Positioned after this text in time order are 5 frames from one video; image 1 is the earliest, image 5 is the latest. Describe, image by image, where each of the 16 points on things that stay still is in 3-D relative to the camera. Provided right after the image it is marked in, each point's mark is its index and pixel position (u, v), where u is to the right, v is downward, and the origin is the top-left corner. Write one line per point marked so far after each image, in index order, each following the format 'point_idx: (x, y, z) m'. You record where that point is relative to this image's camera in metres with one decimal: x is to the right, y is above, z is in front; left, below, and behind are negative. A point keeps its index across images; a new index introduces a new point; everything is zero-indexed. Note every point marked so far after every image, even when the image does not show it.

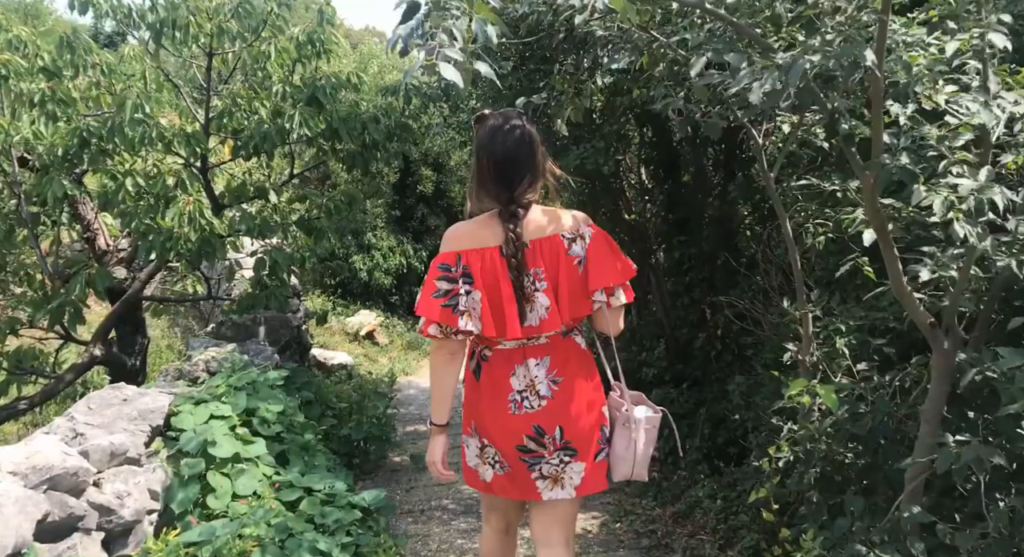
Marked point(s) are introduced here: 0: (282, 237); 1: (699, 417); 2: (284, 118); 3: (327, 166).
0: (-1.4, +0.2, +4.3) m
1: (+1.0, -0.7, +3.7) m
2: (-1.2, +0.8, +3.6) m
3: (-1.2, +0.7, +4.4) m
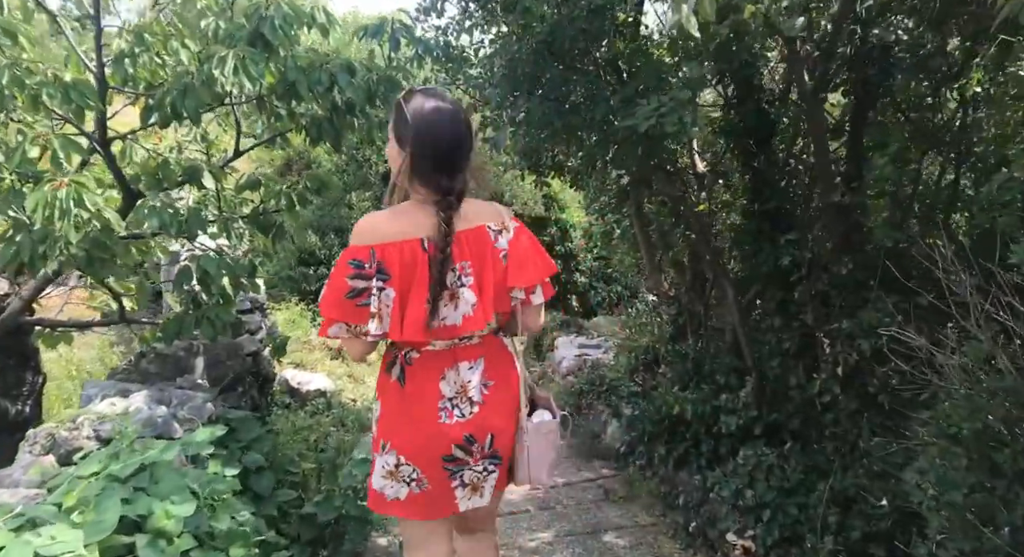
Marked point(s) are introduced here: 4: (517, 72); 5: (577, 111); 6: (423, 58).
0: (-1.3, +0.2, +3.2) m
1: (+1.1, -0.8, +2.6) m
2: (-1.0, +0.8, +2.5) m
3: (-1.0, +0.6, +3.3) m
4: (0.0, +0.8, +2.7) m
5: (+0.2, +0.6, +2.7) m
6: (-0.4, +1.0, +3.2) m
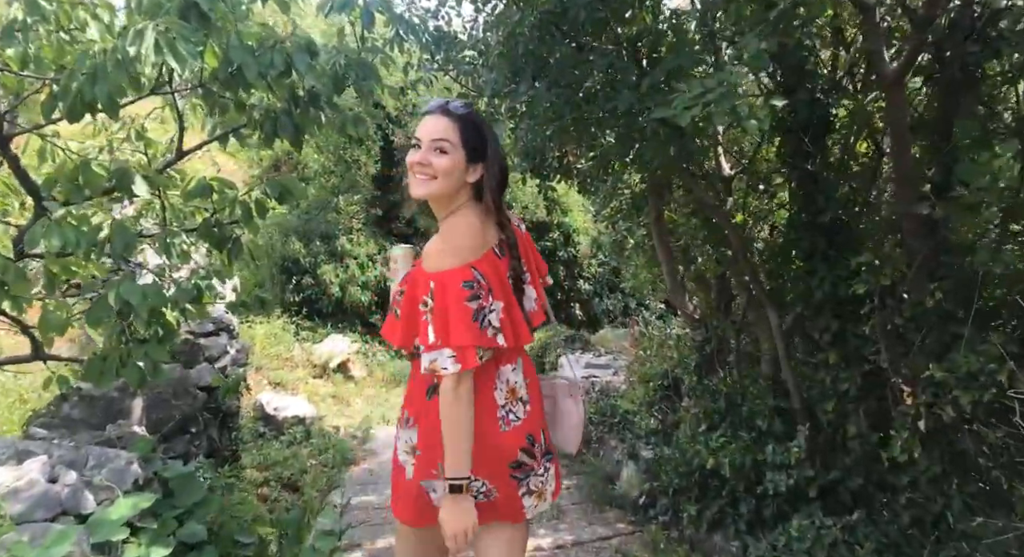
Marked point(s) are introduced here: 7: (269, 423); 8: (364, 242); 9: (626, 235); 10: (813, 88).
0: (-1.3, +0.1, +2.7) m
1: (+1.1, -0.9, +2.0) m
2: (-1.0, +0.7, +1.9) m
3: (-1.0, +0.5, +2.7) m
4: (0.0, +0.7, +2.2) m
5: (+0.2, +0.5, +2.1) m
6: (-0.4, +0.9, +2.7) m
7: (-1.7, -1.0, +5.0) m
8: (-1.6, +0.4, +7.5) m
9: (+0.7, +0.3, +4.1) m
10: (+1.0, +0.6, +2.3) m
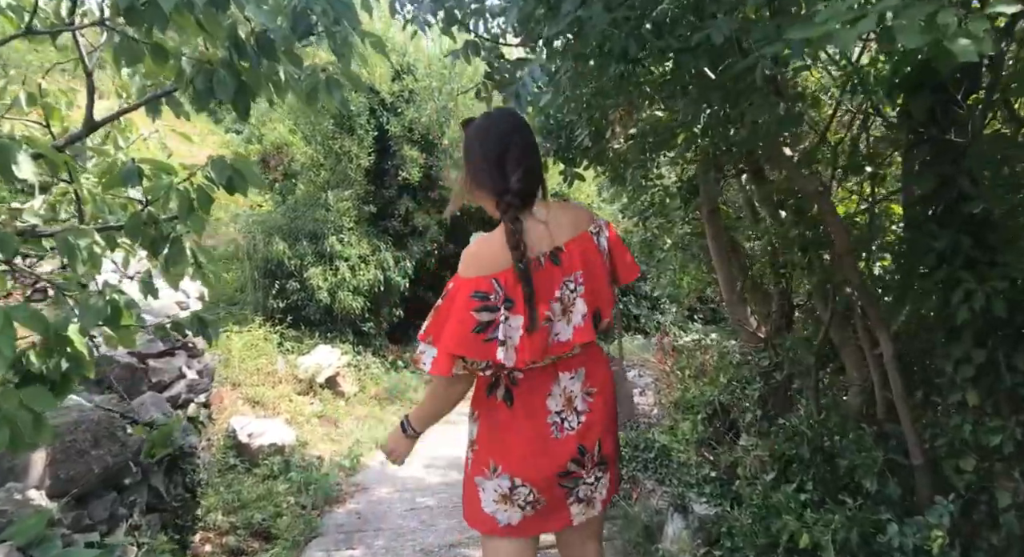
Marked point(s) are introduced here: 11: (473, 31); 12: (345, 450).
0: (-1.2, 0.0, +2.0) m
1: (+1.2, -0.9, +1.3) m
2: (-1.0, +0.6, +1.3) m
3: (-1.0, +0.5, +2.1) m
4: (+0.1, +0.7, +1.5) m
5: (+0.3, +0.5, +1.5) m
6: (-0.3, +0.9, +2.0) m
7: (-1.6, -1.1, +4.3) m
8: (-1.5, +0.3, +6.9) m
9: (+0.7, +0.2, +3.4) m
10: (+1.1, +0.6, +1.7) m
11: (-0.1, +0.7, +2.1) m
12: (-1.1, -1.1, +4.7) m
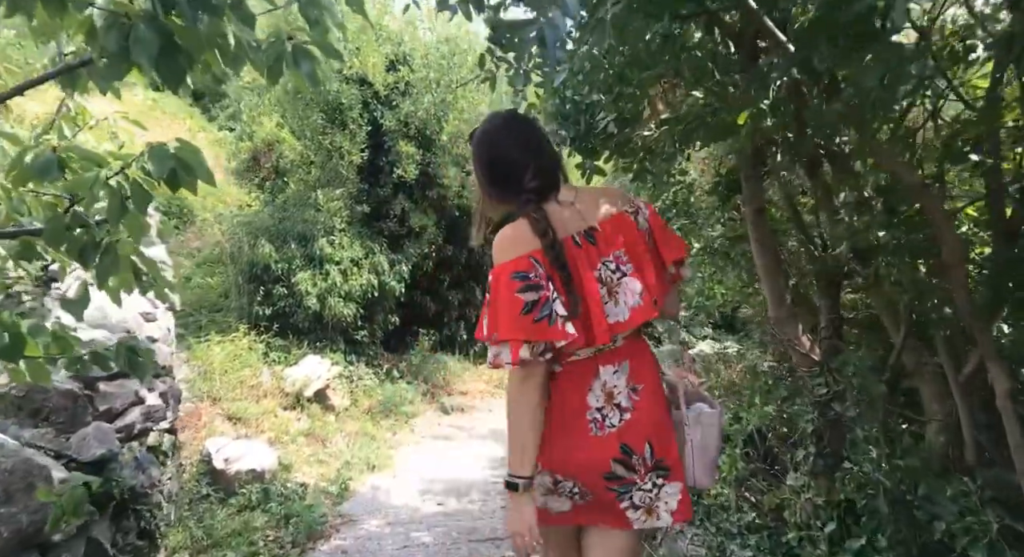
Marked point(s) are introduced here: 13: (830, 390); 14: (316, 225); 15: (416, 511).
0: (-1.2, 0.0, +1.5) m
1: (+1.2, -1.0, +0.9) m
2: (-1.0, +0.6, +0.8) m
3: (-0.9, +0.5, +1.6) m
4: (+0.1, +0.6, +1.1) m
5: (+0.3, +0.5, +1.0) m
6: (-0.3, +0.8, +1.6) m
7: (-1.6, -1.1, +3.9) m
8: (-1.5, +0.3, +6.4) m
9: (+0.7, +0.2, +3.0) m
10: (+1.1, +0.6, +1.2) m
11: (-0.1, +0.7, +1.7) m
12: (-1.1, -1.2, +4.3) m
13: (+1.0, -0.3, +2.3) m
14: (-1.7, +0.5, +6.3) m
15: (-0.5, -1.3, +3.9) m
